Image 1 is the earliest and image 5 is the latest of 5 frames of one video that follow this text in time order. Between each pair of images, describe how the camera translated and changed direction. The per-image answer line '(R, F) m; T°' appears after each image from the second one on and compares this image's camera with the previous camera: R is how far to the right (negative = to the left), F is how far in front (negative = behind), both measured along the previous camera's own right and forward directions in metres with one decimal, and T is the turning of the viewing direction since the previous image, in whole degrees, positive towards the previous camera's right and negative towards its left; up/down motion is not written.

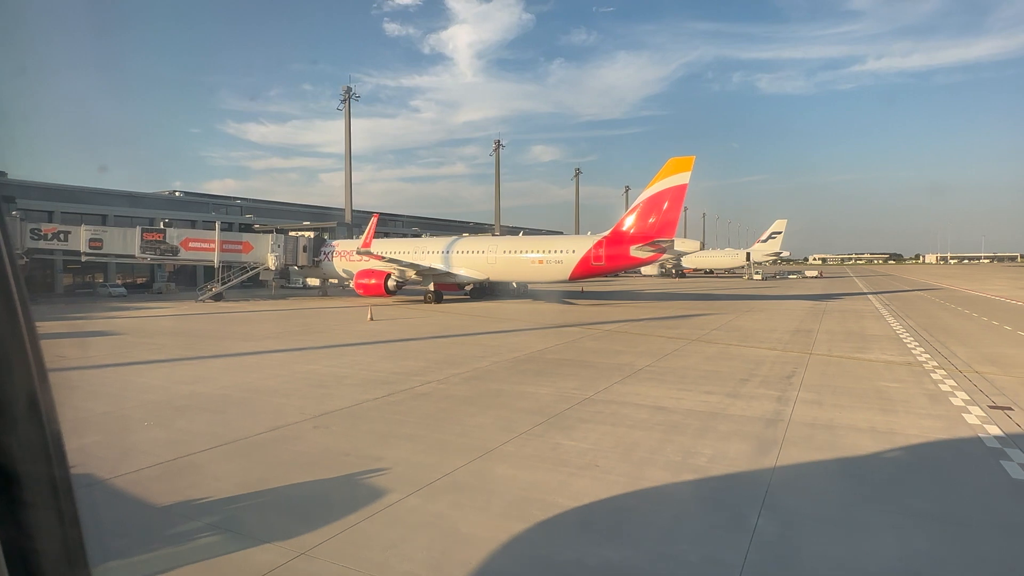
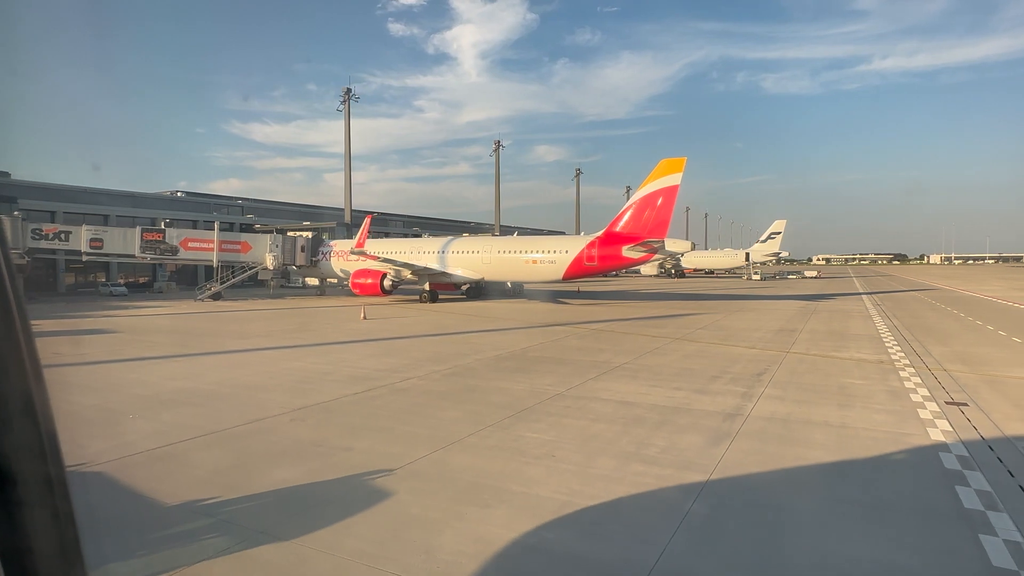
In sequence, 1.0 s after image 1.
(+0.5, -0.3) m; 0°
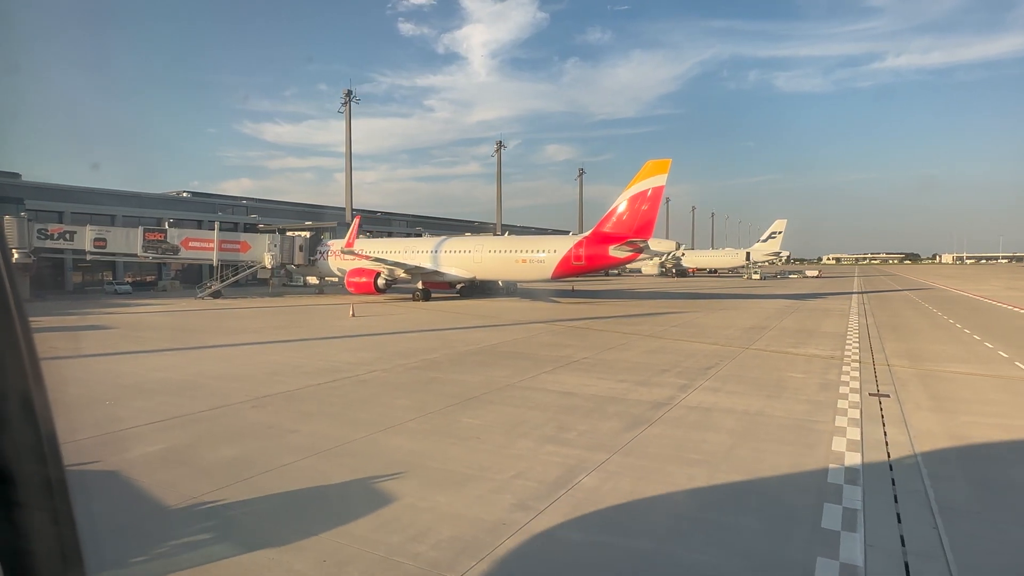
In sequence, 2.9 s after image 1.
(+1.0, -0.6) m; -1°
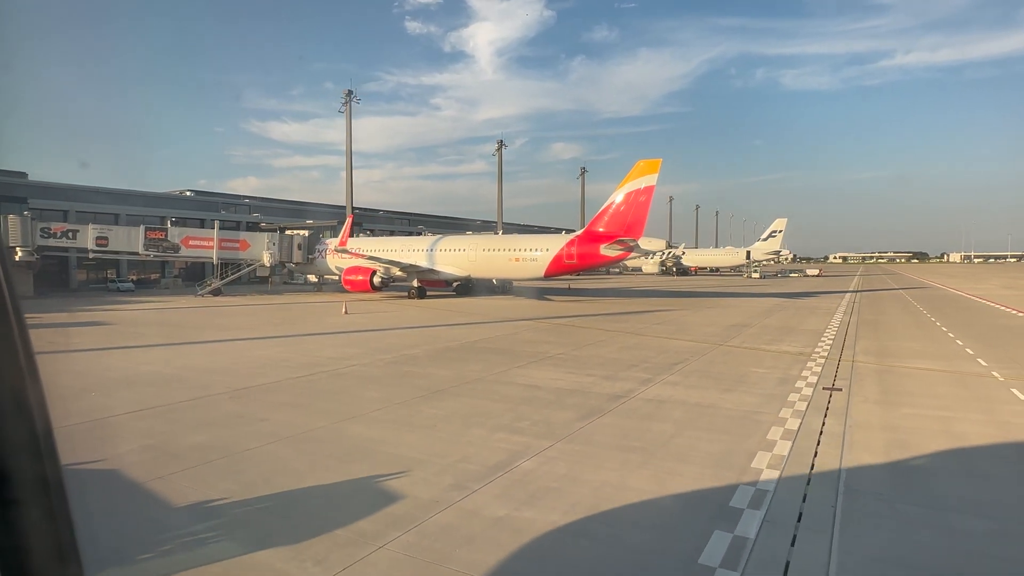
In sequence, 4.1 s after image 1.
(+0.6, -0.4) m; -1°
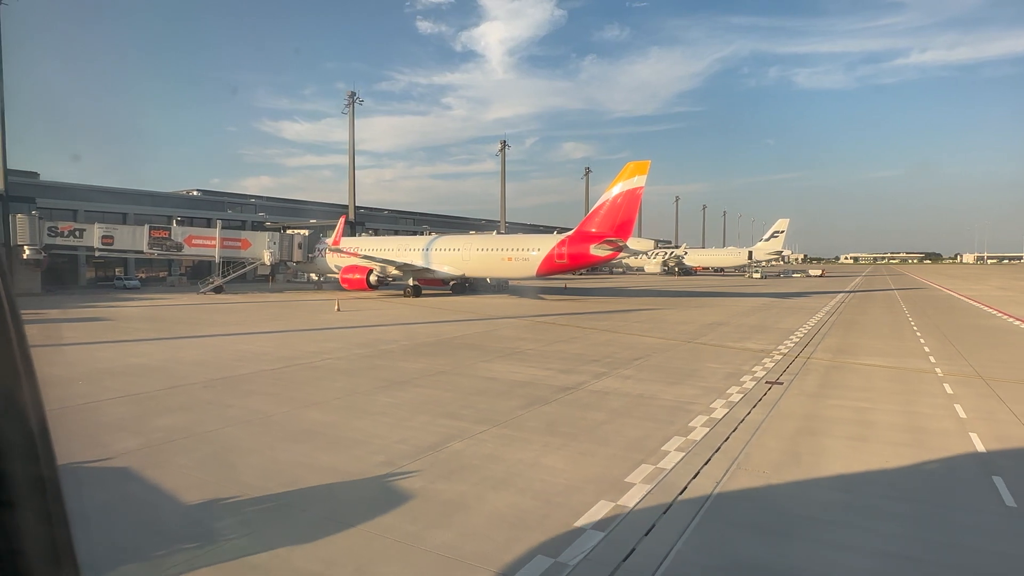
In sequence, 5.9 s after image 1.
(+0.9, -0.6) m; -1°
